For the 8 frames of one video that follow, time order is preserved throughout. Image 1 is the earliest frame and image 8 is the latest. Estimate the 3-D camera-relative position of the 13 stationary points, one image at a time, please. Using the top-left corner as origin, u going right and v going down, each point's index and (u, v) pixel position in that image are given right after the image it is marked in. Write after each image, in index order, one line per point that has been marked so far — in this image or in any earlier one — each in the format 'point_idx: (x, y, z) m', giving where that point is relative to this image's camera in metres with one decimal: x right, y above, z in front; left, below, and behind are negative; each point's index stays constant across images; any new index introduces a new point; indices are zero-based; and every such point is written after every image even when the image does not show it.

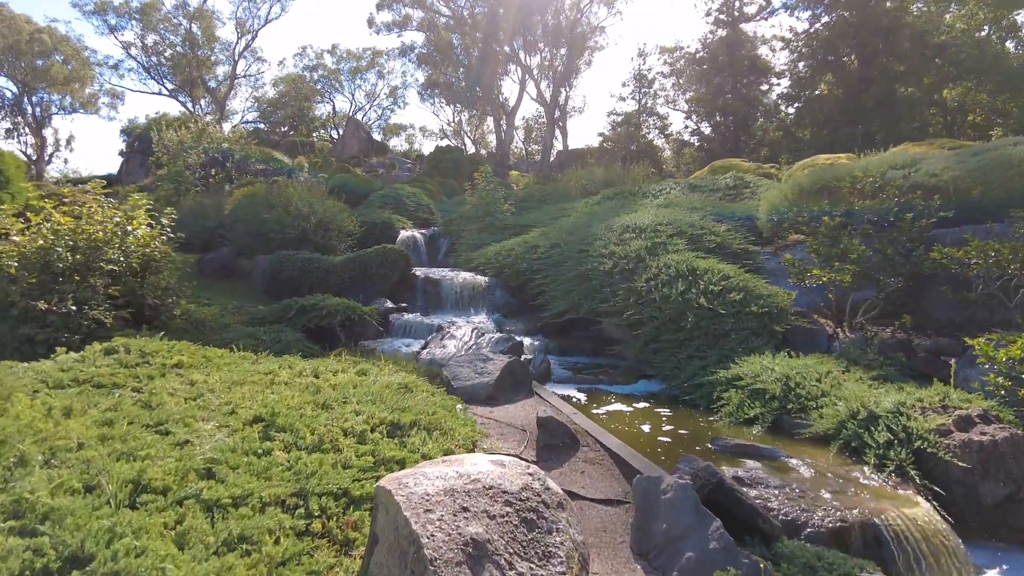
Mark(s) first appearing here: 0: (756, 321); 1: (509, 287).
0: (+3.2, -0.4, +8.6) m
1: (-0.1, 0.0, +14.5) m
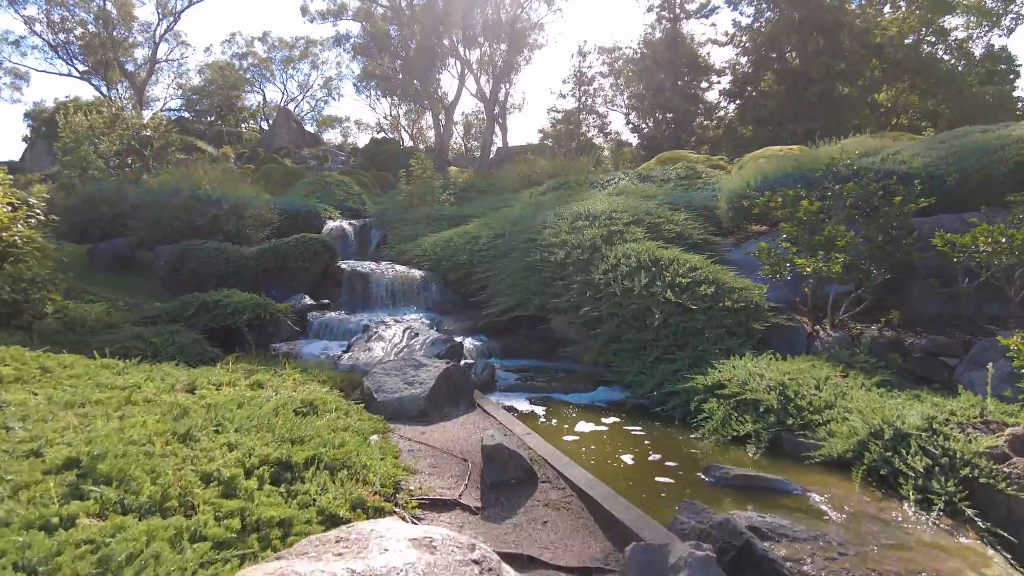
0: (+2.5, -0.3, +7.5) m
1: (-1.3, +0.1, +13.1) m
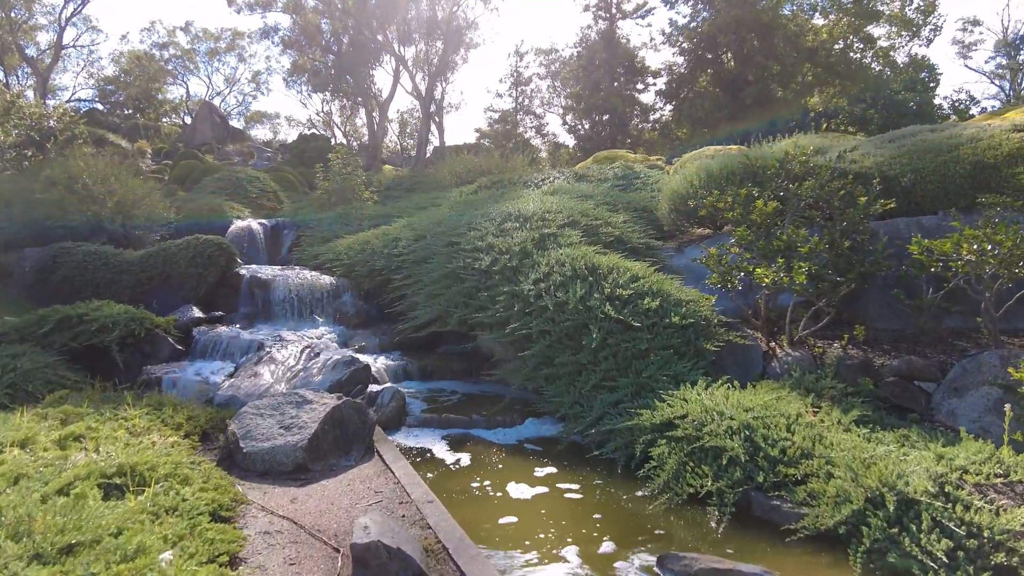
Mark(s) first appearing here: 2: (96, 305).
0: (+1.6, -0.5, +6.4) m
1: (-2.6, 0.0, +11.7) m
2: (-6.3, -0.2, +10.0) m
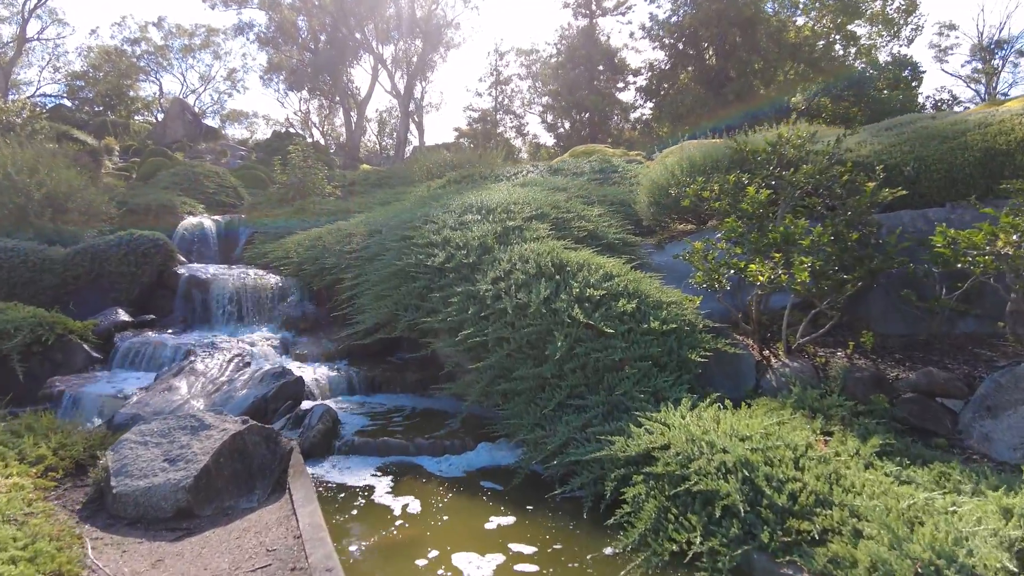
0: (+1.2, -0.5, +5.5) m
1: (-3.2, 0.0, +10.6) m
2: (-6.8, -0.3, +8.8) m
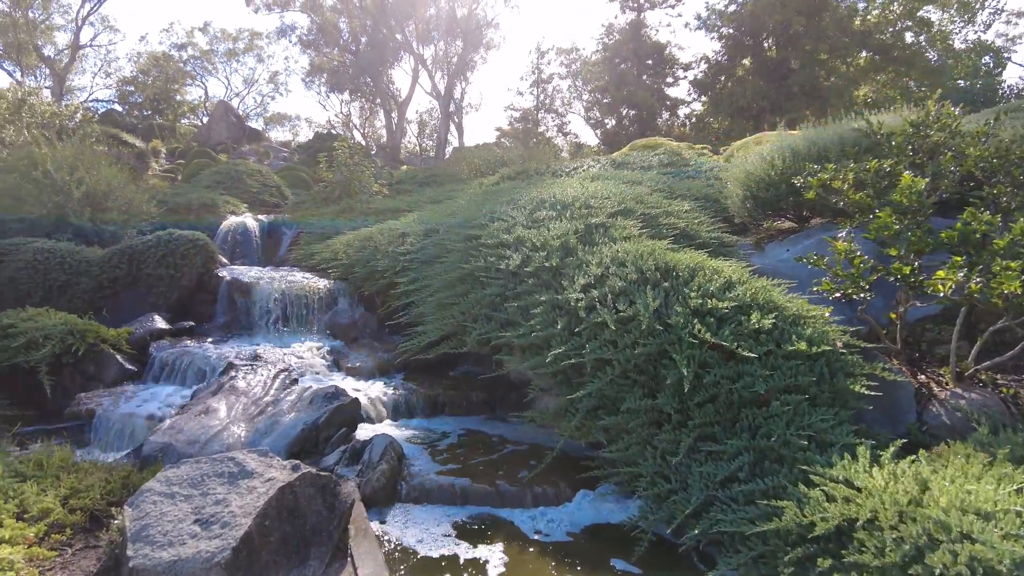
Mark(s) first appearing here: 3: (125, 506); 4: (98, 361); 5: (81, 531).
0: (+1.9, -0.5, +4.3) m
1: (-2.2, -0.1, +9.7) m
2: (-5.9, -0.3, +8.1) m
3: (-2.1, -1.2, +3.6) m
4: (-4.9, -0.9, +7.8) m
5: (-2.4, -1.4, +3.7) m
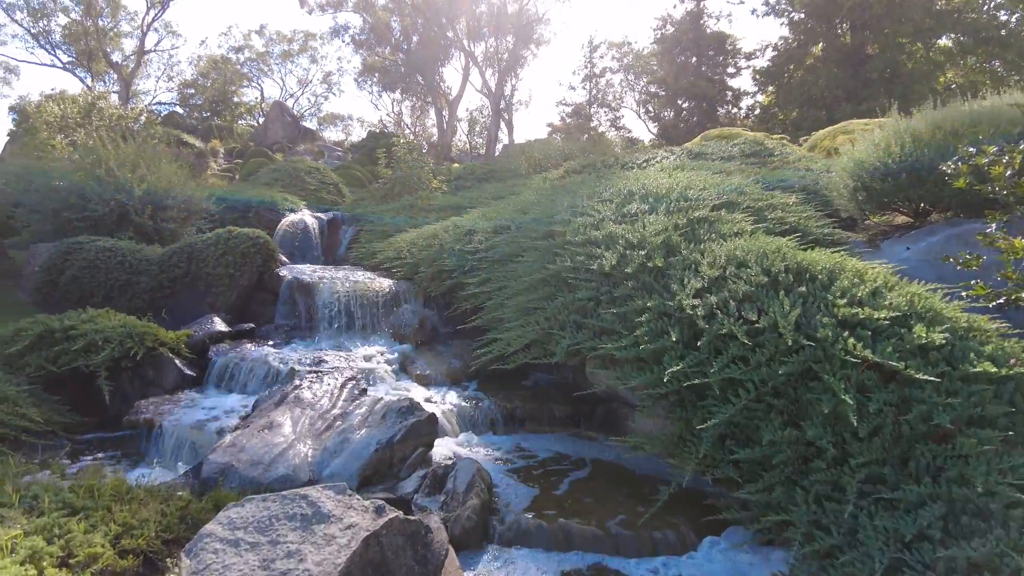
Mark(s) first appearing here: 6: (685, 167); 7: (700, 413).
0: (+2.6, -0.6, +3.5) m
1: (-1.2, -0.1, +9.1) m
2: (-5.0, -0.3, +7.8) m
3: (-1.5, -1.2, +3.0) m
4: (-4.0, -0.9, +7.4) m
5: (-1.8, -1.4, +3.2) m
6: (+2.6, +1.8, +9.9) m
7: (+1.2, -0.8, +4.2) m
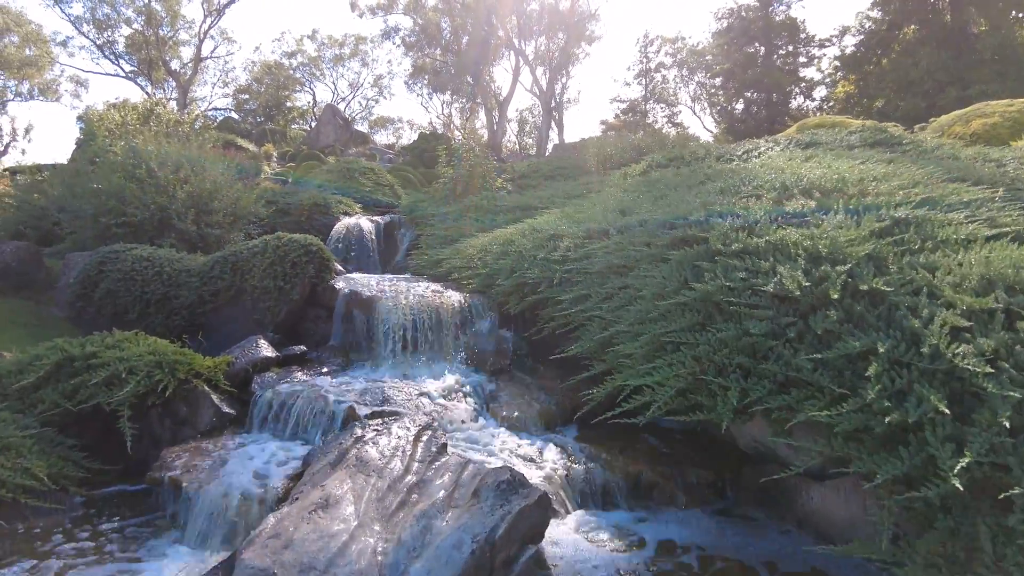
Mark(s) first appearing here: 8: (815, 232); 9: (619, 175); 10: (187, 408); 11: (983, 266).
0: (+3.3, -0.8, +1.8) m
1: (-0.1, -0.3, +7.7) m
2: (-4.0, -0.5, +6.6) m
3: (-0.8, -1.4, +1.6) m
4: (-3.0, -1.1, +6.1) m
5: (-1.1, -1.6, +1.8) m
6: (+3.8, +1.6, +8.2) m
7: (+1.9, -1.0, +2.6) m
8: (+2.0, +0.4, +4.3) m
9: (+2.1, +2.1, +12.3) m
10: (-3.0, -1.1, +6.1) m
11: (+2.5, +0.2, +3.5) m
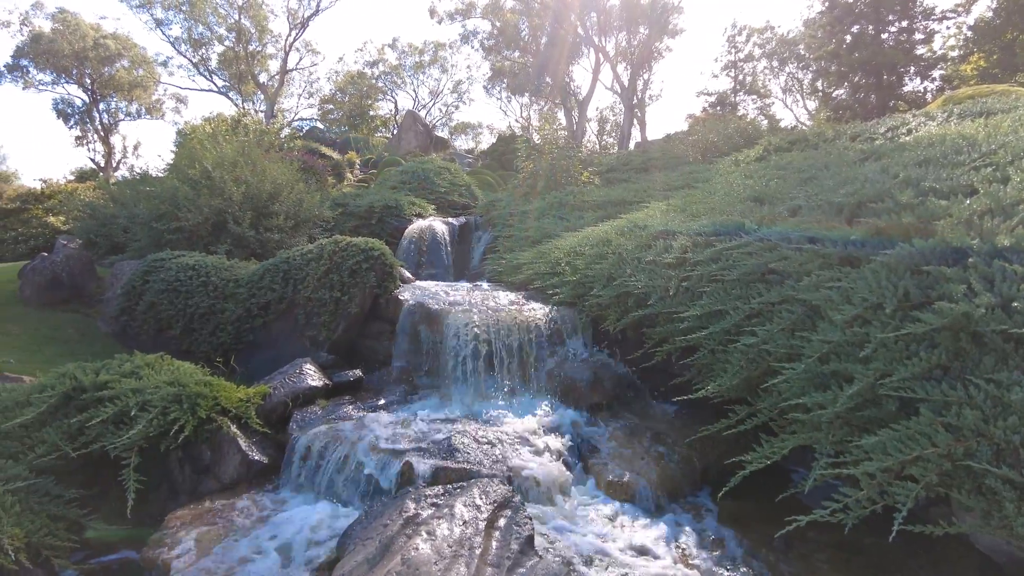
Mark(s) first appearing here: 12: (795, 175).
0: (+3.5, -0.8, -0.2) m
1: (+0.9, -0.4, +6.1) m
2: (-3.1, -0.6, +5.5) m
3: (-0.6, -1.5, +0.2) m
4: (-2.2, -1.2, +4.9) m
5: (-0.9, -1.7, +0.4) m
6: (+4.7, +1.6, +6.2) m
7: (+2.2, -1.0, +0.8) m
8: (+2.5, +0.3, +2.5) m
9: (+3.5, +2.0, +10.5) m
10: (-2.3, -1.2, +4.9) m
11: (+2.9, +0.1, +1.7) m
12: (+2.8, +1.1, +6.3) m
